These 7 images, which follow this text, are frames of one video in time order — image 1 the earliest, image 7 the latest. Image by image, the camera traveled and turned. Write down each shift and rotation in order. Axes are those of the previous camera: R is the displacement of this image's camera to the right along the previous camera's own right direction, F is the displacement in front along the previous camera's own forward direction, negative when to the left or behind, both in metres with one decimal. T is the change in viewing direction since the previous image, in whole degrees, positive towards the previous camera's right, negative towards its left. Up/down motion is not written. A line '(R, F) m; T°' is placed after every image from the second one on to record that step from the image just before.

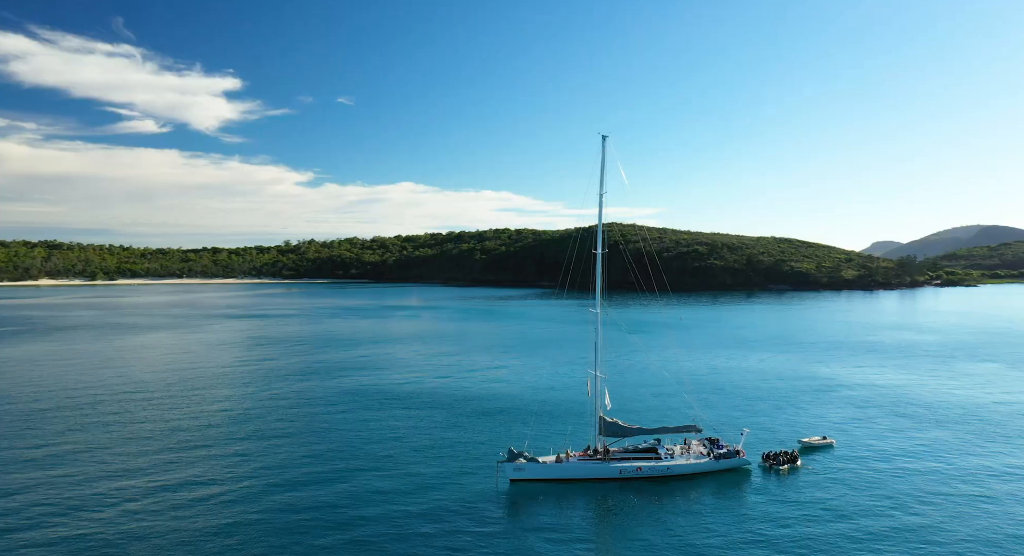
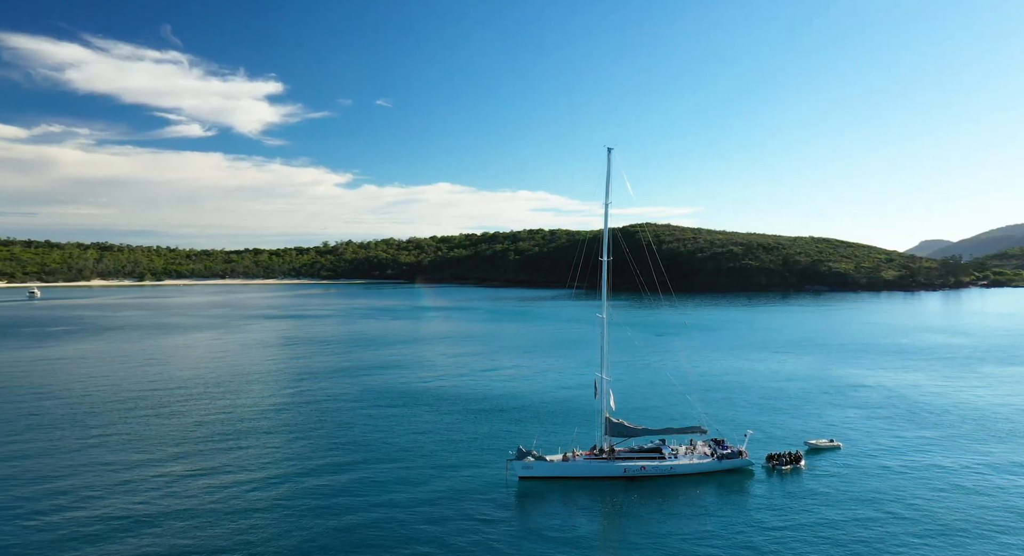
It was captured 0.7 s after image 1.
(+1.5, -1.7) m; -3°
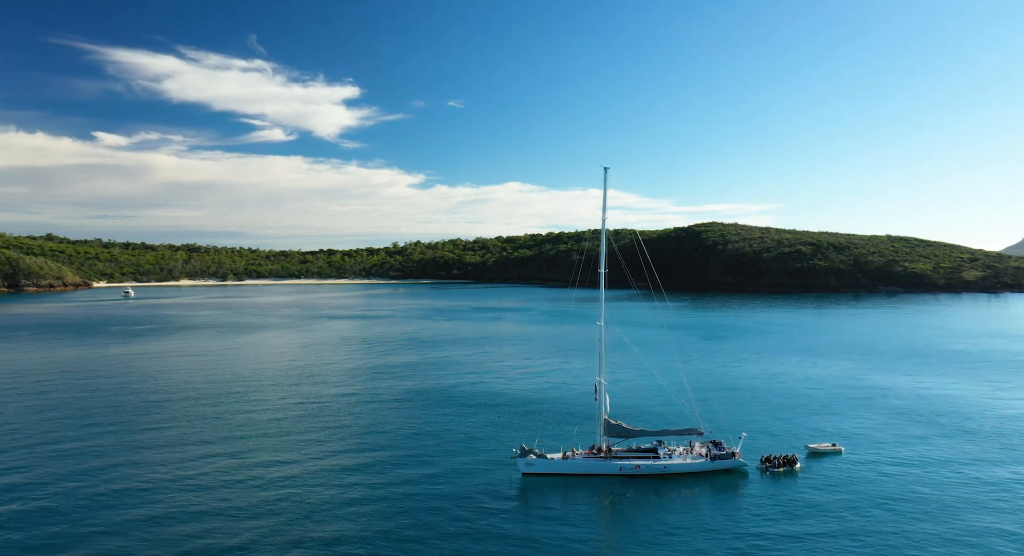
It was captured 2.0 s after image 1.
(+3.9, -3.1) m; -6°
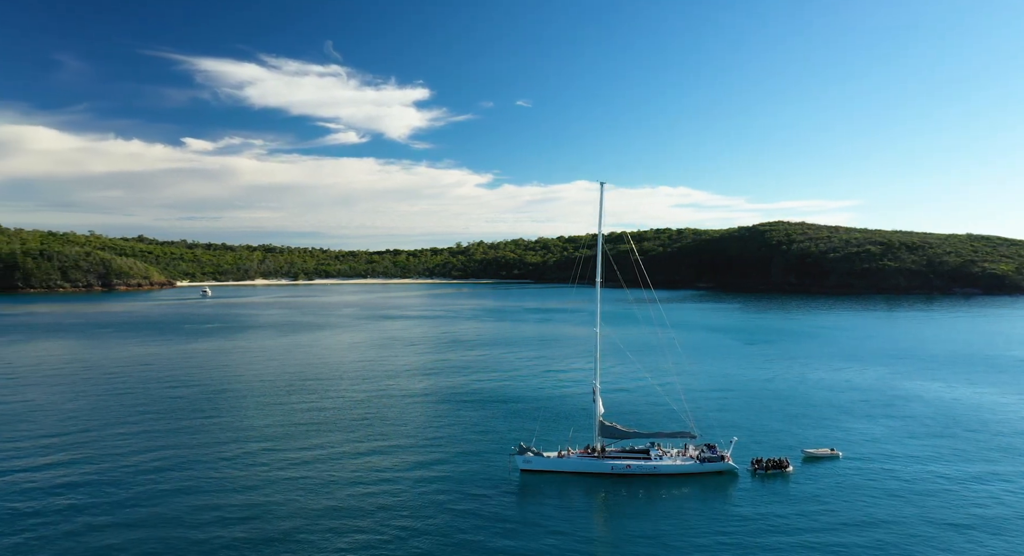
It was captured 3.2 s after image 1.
(+4.2, -2.7) m; -6°
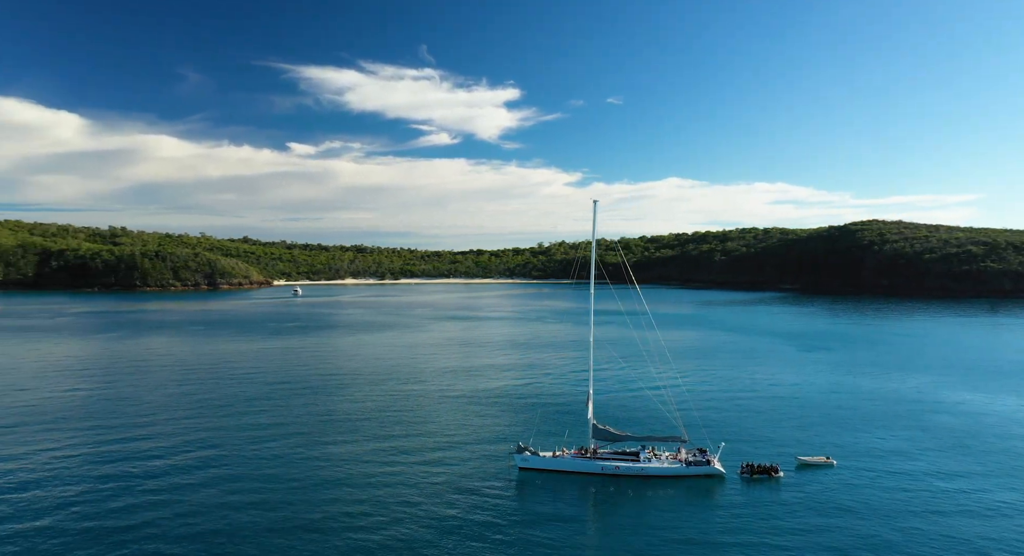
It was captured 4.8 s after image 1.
(+6.0, -3.2) m; -8°
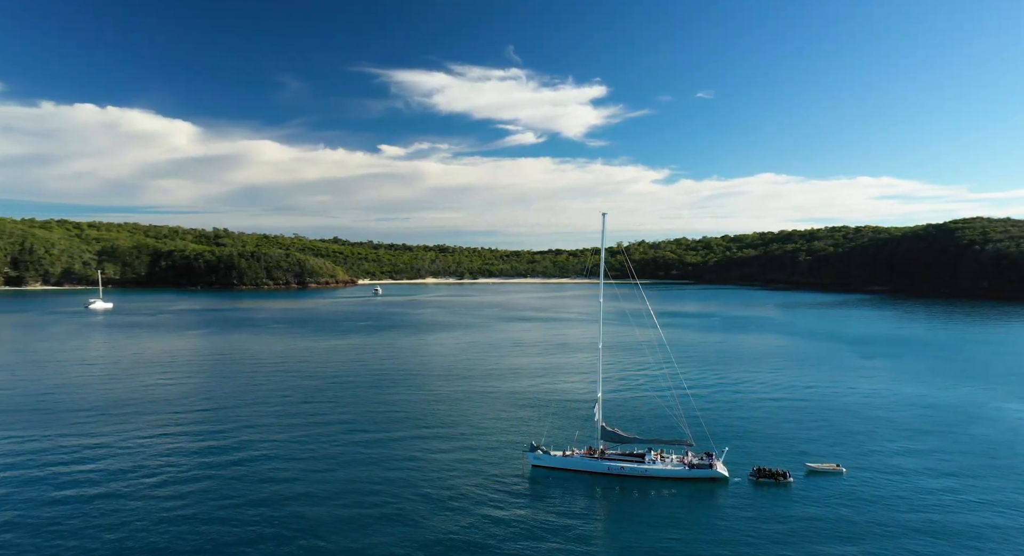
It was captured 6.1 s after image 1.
(+5.0, -2.7) m; -7°
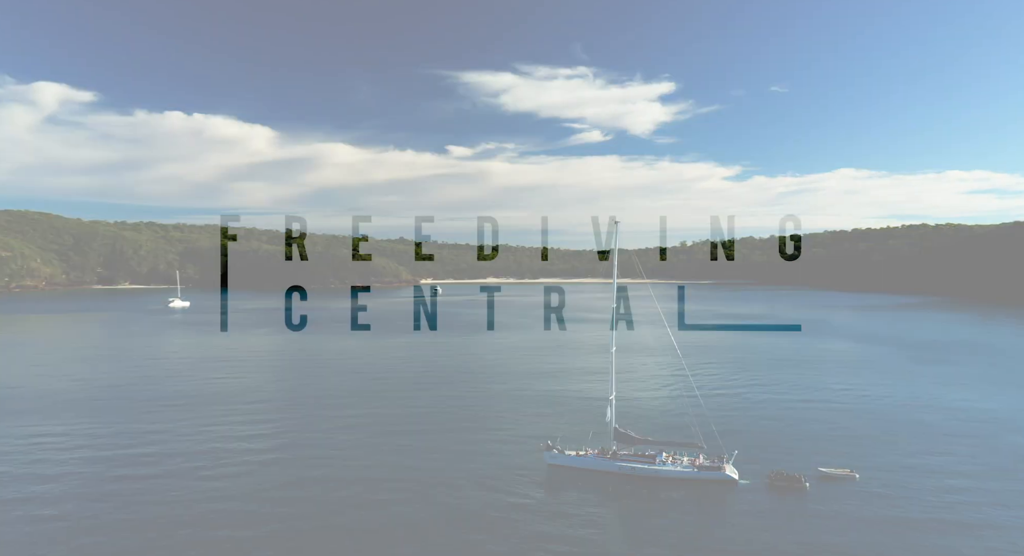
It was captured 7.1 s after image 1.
(+3.6, -2.0) m; -6°
